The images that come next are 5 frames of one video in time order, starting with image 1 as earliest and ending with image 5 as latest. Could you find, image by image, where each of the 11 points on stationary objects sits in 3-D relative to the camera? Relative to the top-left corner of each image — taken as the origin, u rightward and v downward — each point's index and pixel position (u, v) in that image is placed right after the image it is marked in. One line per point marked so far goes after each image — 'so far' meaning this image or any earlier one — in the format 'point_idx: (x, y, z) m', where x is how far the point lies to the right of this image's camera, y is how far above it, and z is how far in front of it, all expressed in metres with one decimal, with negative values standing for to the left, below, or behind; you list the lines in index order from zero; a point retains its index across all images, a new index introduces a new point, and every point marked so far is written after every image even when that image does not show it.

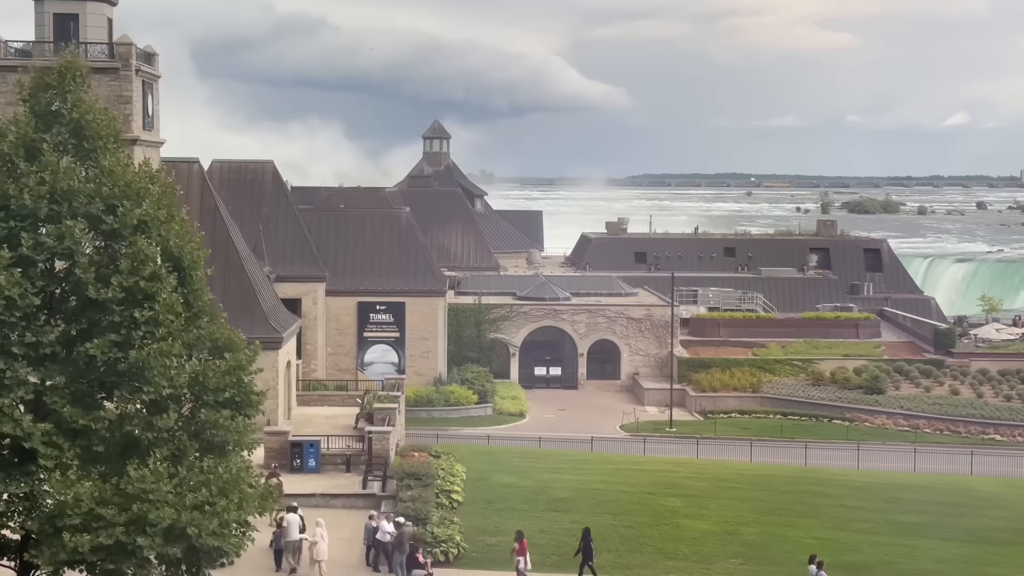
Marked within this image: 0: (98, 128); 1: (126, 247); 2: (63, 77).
0: (-4.4, +1.7, +14.4) m
1: (-4.0, +0.4, +13.8) m
2: (-4.8, +2.2, +14.5) m
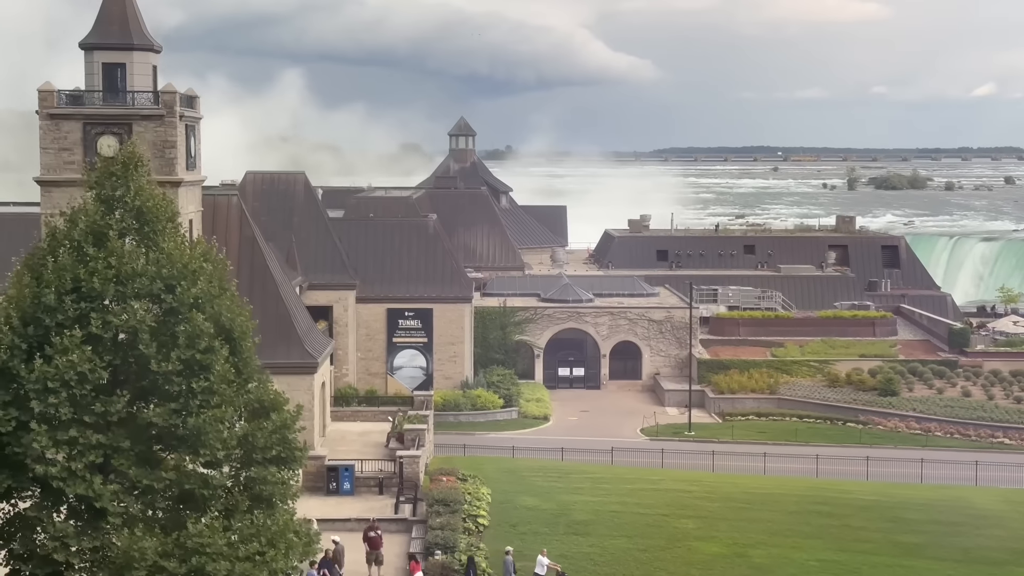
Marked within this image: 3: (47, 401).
0: (-4.2, +0.9, +15.9) m
1: (-3.8, -0.4, +15.4) m
2: (-4.6, +1.4, +16.0) m
3: (-5.0, -1.2, +14.5) m
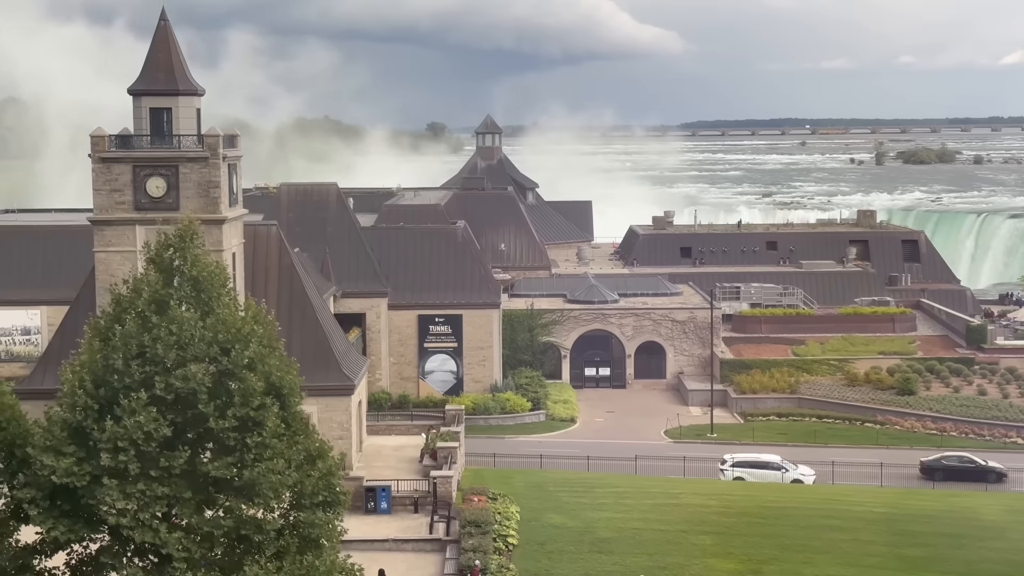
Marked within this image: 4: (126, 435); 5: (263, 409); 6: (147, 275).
0: (-3.9, +0.1, +17.4) m
1: (-3.5, -1.2, +16.9) m
2: (-4.3, +0.7, +17.5) m
3: (-4.7, -2.0, +16.0) m
4: (-4.6, -1.8, +16.1) m
5: (-3.1, -1.5, +16.9) m
6: (-4.7, +0.2, +17.4) m
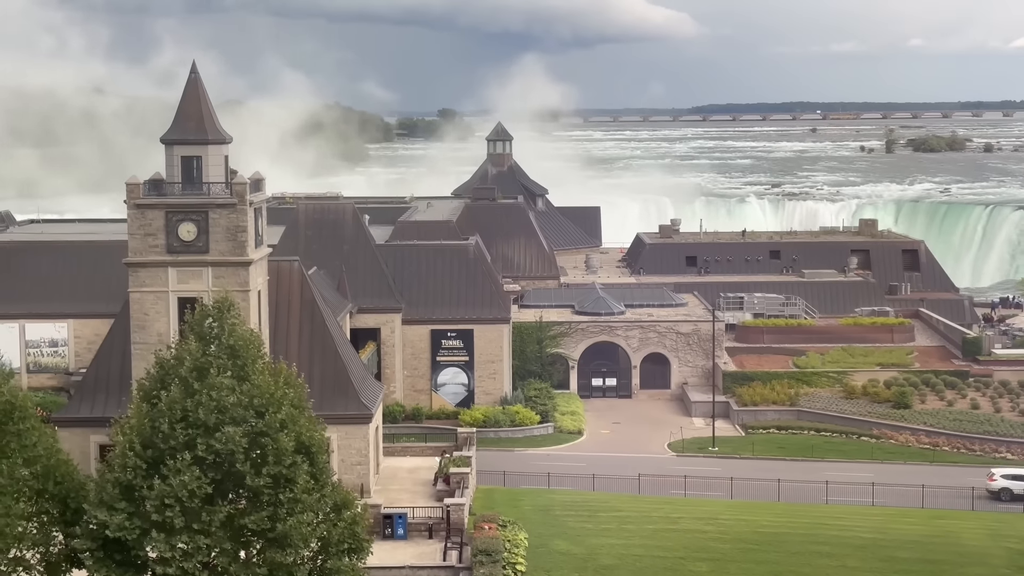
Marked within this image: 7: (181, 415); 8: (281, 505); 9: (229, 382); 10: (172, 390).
0: (-3.8, -0.9, +19.1) m
1: (-3.4, -2.1, +18.6) m
2: (-4.2, -0.3, +19.2) m
3: (-4.6, -3.0, +17.8) m
4: (-4.5, -2.7, +17.8) m
5: (-3.0, -2.5, +18.7) m
6: (-4.6, -0.8, +19.1) m
7: (-4.5, -1.7, +18.4) m
8: (-3.2, -3.0, +18.4) m
9: (-3.9, -1.3, +18.6) m
10: (-4.7, -1.4, +18.6) m
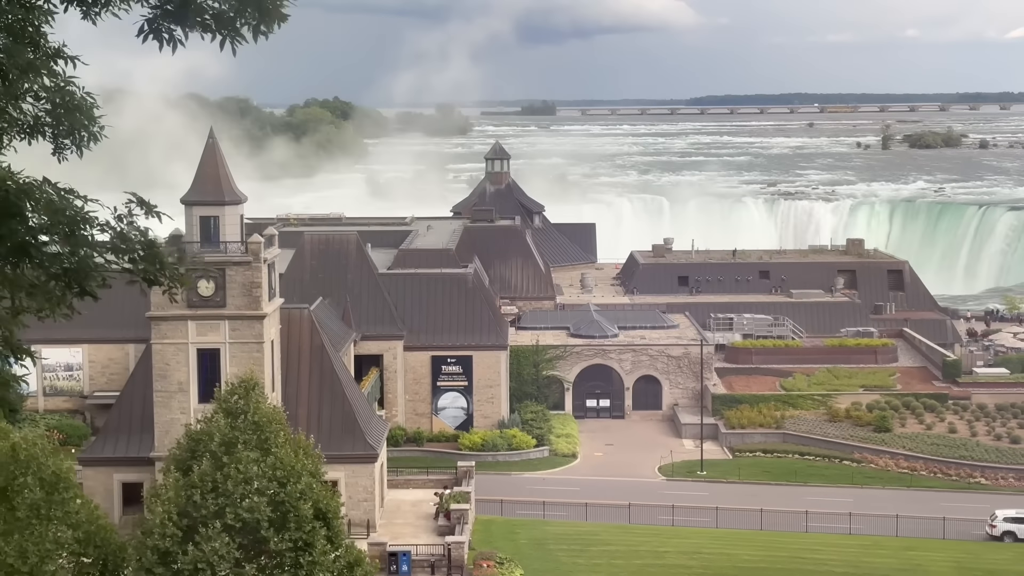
0: (-3.8, -2.1, +21.1) m
1: (-3.4, -3.4, +20.7) m
2: (-4.3, -1.5, +21.3) m
3: (-4.7, -4.3, +19.8) m
4: (-4.6, -4.0, +19.9) m
5: (-3.1, -3.7, +20.7) m
6: (-4.7, -2.0, +21.1) m
7: (-4.6, -3.0, +20.4) m
8: (-3.2, -4.2, +20.4) m
9: (-4.0, -2.6, +20.6) m
10: (-4.8, -2.7, +20.6) m
